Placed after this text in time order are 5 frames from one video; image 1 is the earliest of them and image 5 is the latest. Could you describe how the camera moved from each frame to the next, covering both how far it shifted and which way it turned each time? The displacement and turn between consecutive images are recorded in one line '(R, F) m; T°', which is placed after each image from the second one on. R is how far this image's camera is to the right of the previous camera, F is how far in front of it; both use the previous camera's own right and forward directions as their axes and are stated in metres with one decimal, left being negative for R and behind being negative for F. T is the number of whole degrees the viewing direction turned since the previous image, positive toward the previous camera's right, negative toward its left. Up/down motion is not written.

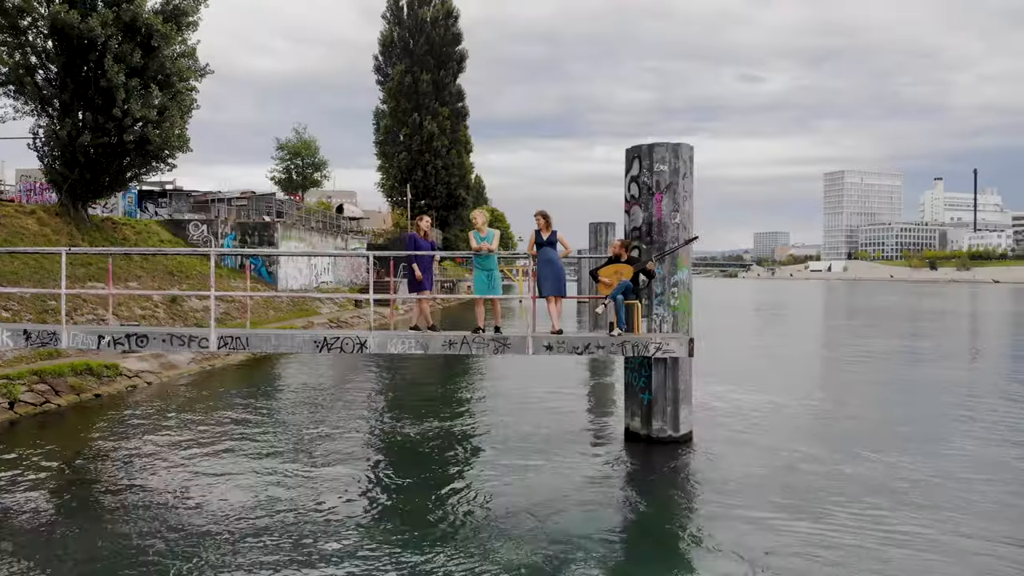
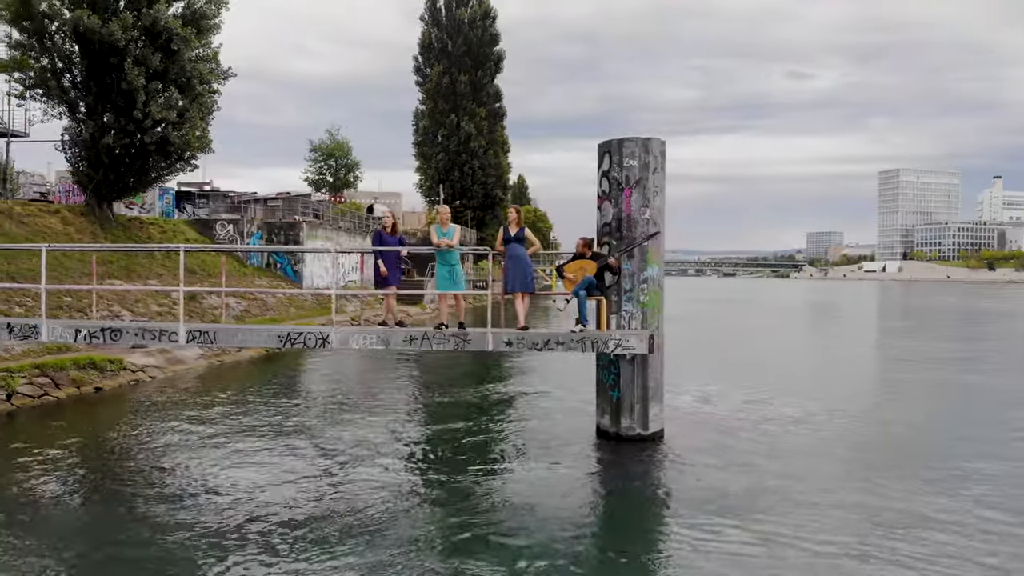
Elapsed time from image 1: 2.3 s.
(+1.1, +0.1) m; -3°
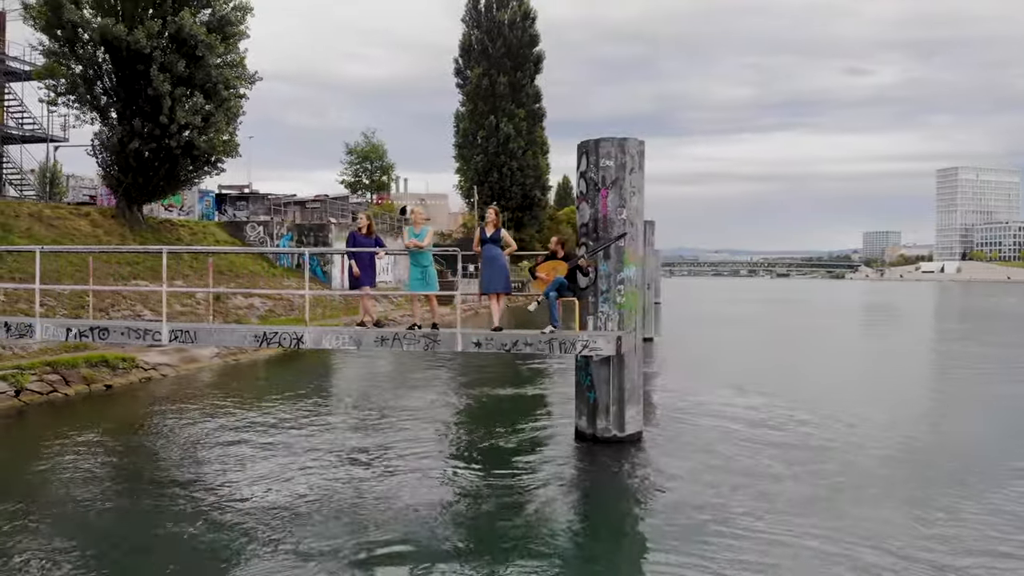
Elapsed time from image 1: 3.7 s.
(+1.0, 0.0) m; -3°
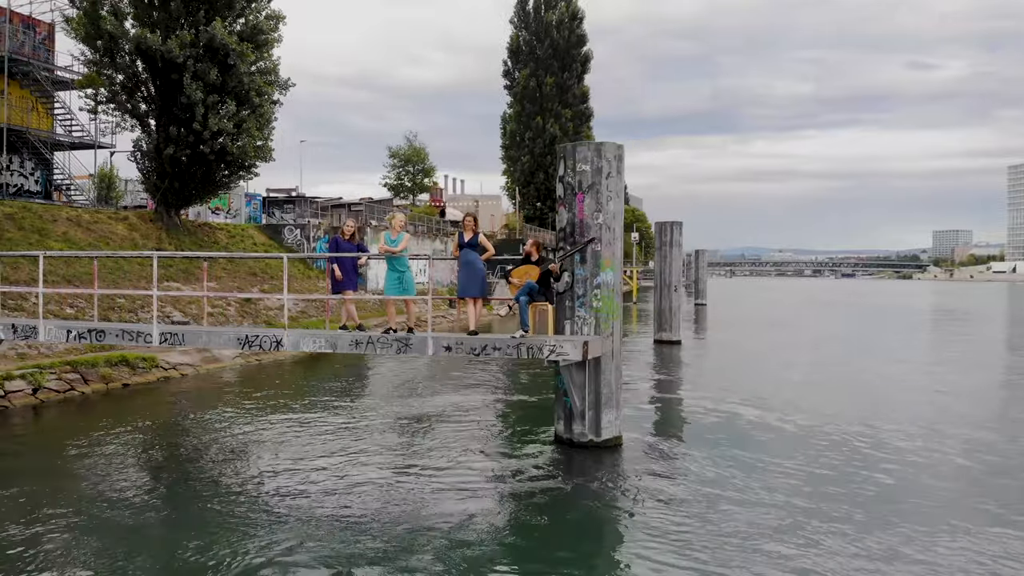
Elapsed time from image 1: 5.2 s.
(+1.1, 0.0) m; -4°
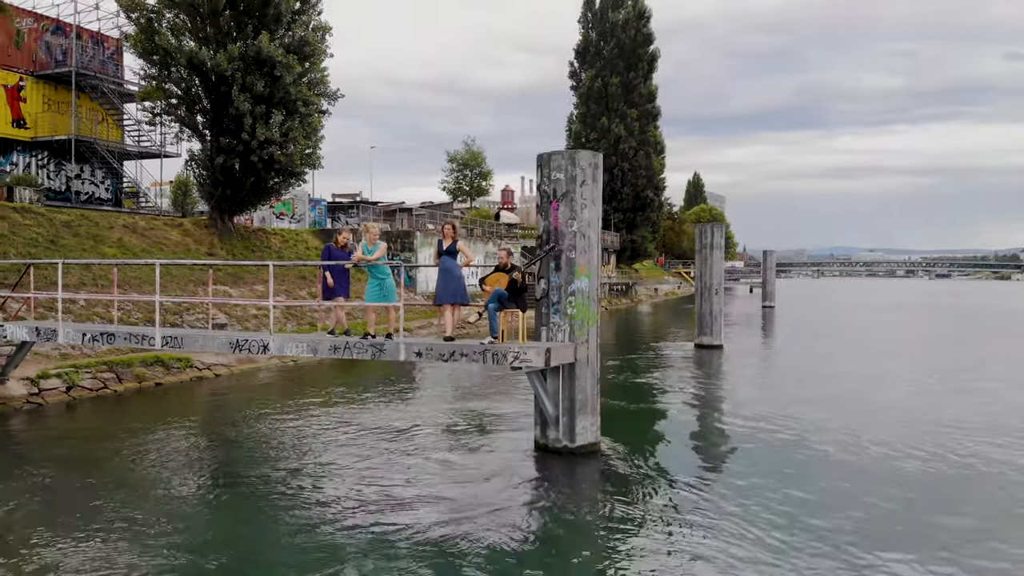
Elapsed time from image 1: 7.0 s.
(+1.4, -0.1) m; -5°
